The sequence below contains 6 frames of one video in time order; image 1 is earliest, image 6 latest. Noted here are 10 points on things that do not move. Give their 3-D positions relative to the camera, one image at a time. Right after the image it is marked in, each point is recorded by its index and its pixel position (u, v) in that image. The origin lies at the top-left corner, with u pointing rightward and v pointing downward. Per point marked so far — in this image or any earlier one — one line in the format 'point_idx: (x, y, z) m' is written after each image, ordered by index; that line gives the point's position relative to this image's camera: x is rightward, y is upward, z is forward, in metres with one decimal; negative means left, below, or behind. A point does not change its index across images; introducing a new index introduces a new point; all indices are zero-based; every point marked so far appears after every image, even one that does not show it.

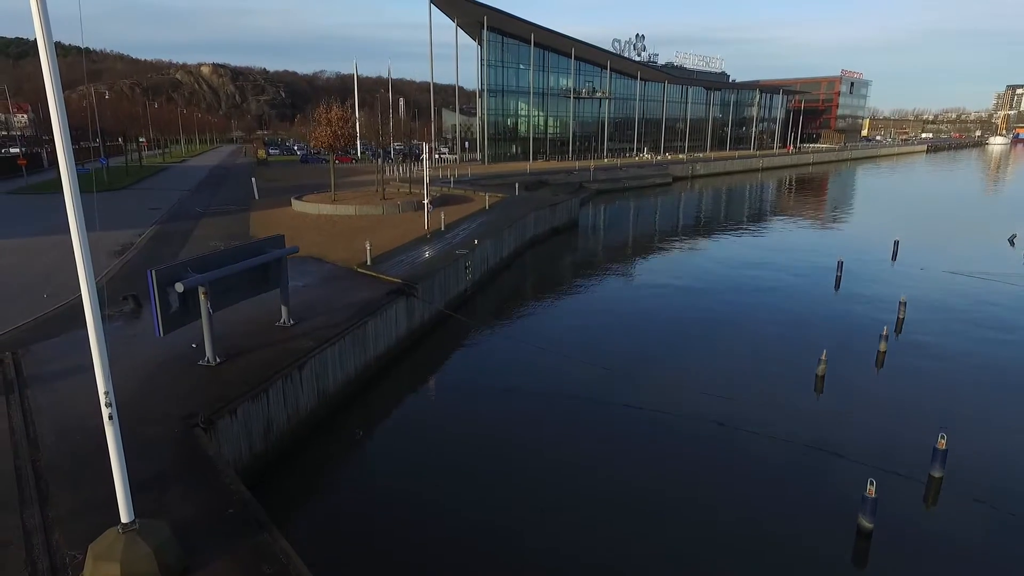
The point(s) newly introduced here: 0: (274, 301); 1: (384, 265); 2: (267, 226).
0: (-4.1, -0.3, +10.3) m
1: (-2.8, +0.5, +13.2) m
2: (-7.9, +2.0, +19.4) m
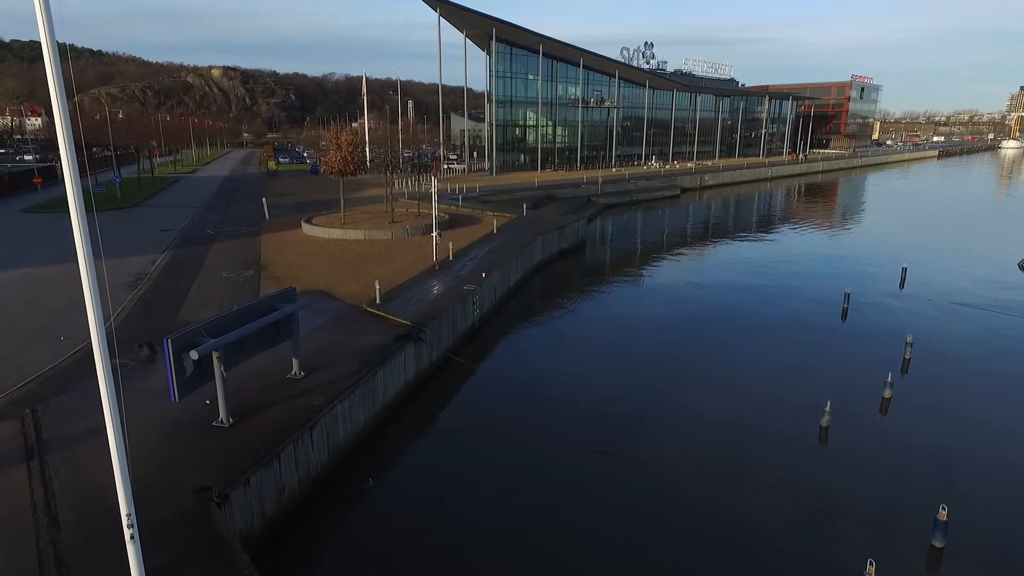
0: (-3.9, -1.1, +10.5) m
1: (-2.7, -0.4, +13.4) m
2: (-7.7, +1.2, +19.6) m
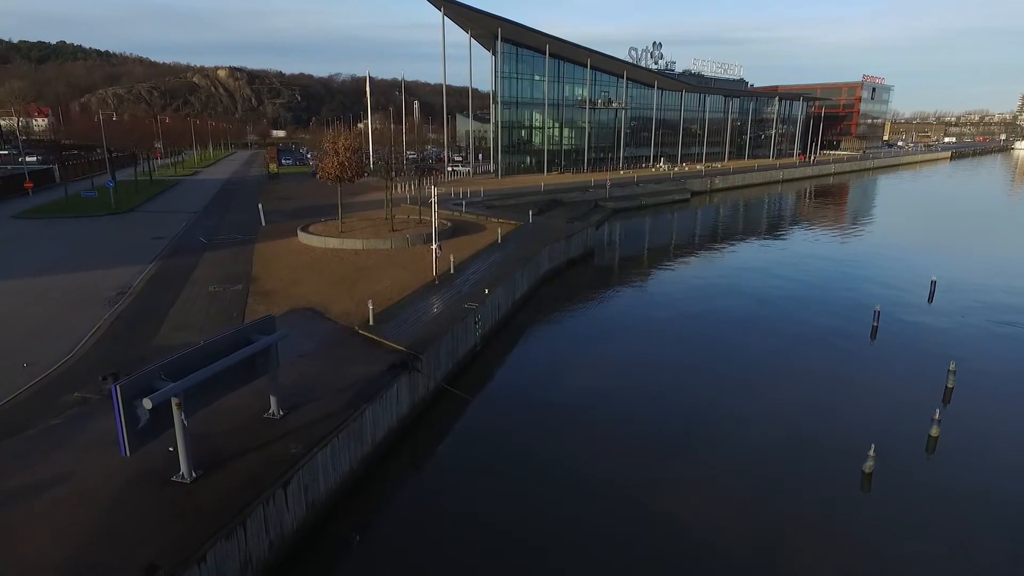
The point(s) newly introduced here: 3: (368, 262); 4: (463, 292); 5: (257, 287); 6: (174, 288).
0: (-3.9, -1.5, +9.4) m
1: (-2.6, -0.8, +12.3) m
2: (-7.5, +0.8, +18.6) m
3: (-4.4, +0.8, +18.5) m
4: (-1.2, -0.1, +15.0) m
5: (-6.8, 0.0, +16.0) m
6: (-9.0, 0.0, +16.0) m
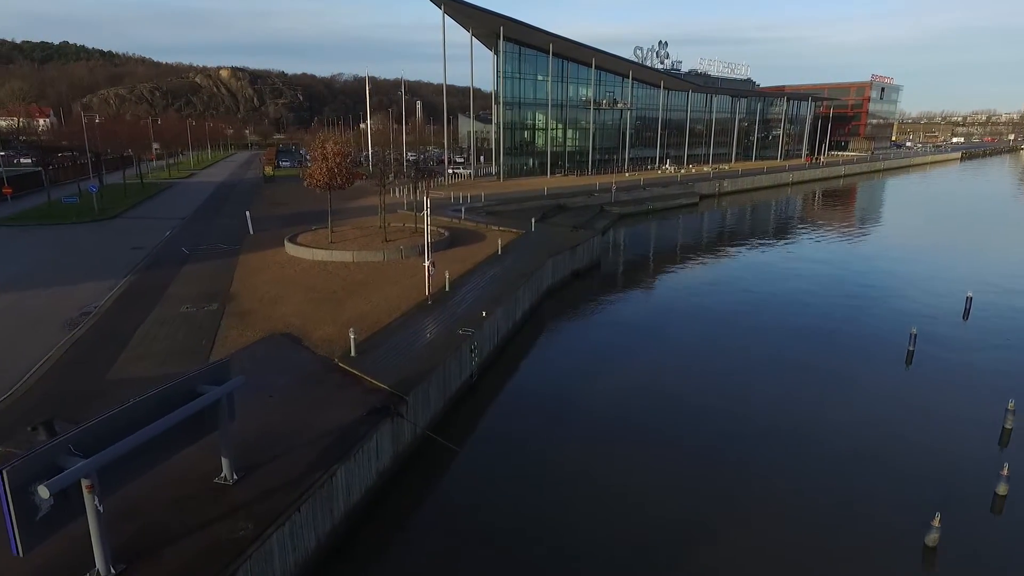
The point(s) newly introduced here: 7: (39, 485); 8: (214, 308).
0: (-3.9, -2.0, +8.1) m
1: (-2.6, -1.2, +11.0) m
2: (-7.5, +0.3, +17.3) m
3: (-4.4, +0.3, +17.1) m
4: (-1.2, -0.6, +13.6) m
5: (-6.8, -0.5, +14.6) m
6: (-9.0, -0.5, +14.7) m
7: (-4.1, -1.7, +5.2) m
8: (-7.2, -0.5, +14.6) m
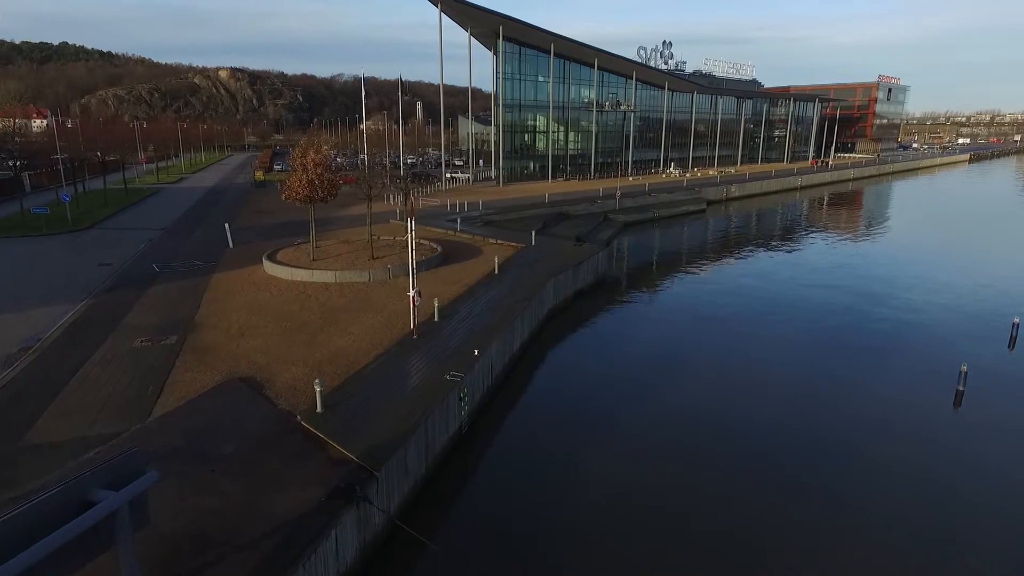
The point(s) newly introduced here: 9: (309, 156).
0: (-4.0, -2.7, +6.4) m
1: (-2.7, -1.9, +9.3) m
2: (-7.6, -0.4, +15.6) m
3: (-4.5, -0.4, +15.4) m
4: (-1.3, -1.3, +11.9) m
5: (-6.8, -1.1, +13.0) m
6: (-9.1, -1.1, +13.0) m
7: (-4.1, -2.3, +3.5) m
8: (-7.3, -1.1, +12.9) m
9: (-6.5, +4.3, +19.6) m
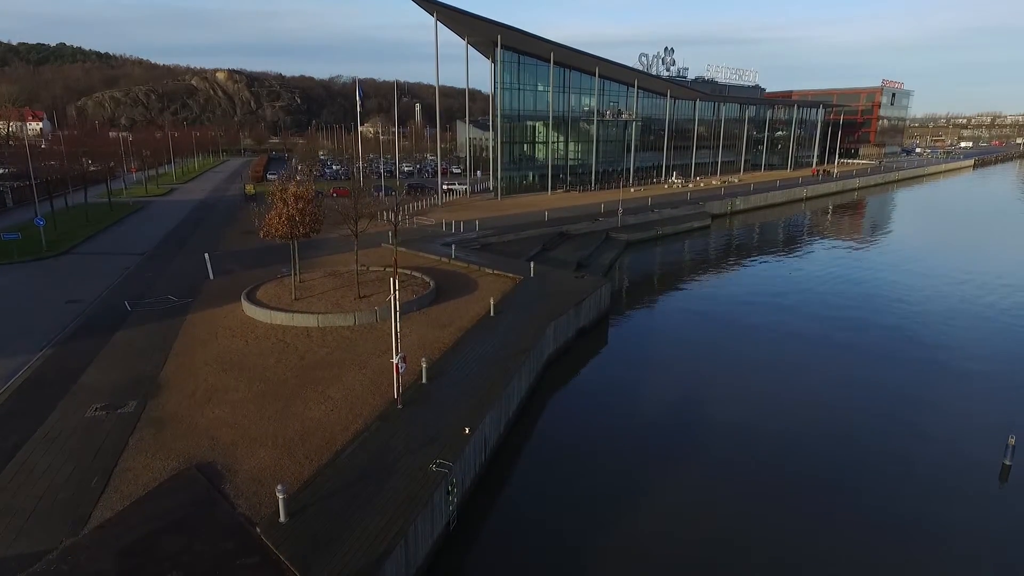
0: (-4.1, -3.9, +5.1) m
1: (-2.7, -3.1, +8.0) m
2: (-7.6, -1.5, +14.3) m
3: (-4.6, -1.5, +14.1) m
4: (-1.4, -2.4, +10.6) m
5: (-6.9, -2.3, +11.7) m
6: (-9.1, -2.3, +11.7) m
7: (-4.2, -3.5, +2.2) m
8: (-7.4, -2.3, +11.6) m
9: (-6.6, +3.1, +18.3) m
